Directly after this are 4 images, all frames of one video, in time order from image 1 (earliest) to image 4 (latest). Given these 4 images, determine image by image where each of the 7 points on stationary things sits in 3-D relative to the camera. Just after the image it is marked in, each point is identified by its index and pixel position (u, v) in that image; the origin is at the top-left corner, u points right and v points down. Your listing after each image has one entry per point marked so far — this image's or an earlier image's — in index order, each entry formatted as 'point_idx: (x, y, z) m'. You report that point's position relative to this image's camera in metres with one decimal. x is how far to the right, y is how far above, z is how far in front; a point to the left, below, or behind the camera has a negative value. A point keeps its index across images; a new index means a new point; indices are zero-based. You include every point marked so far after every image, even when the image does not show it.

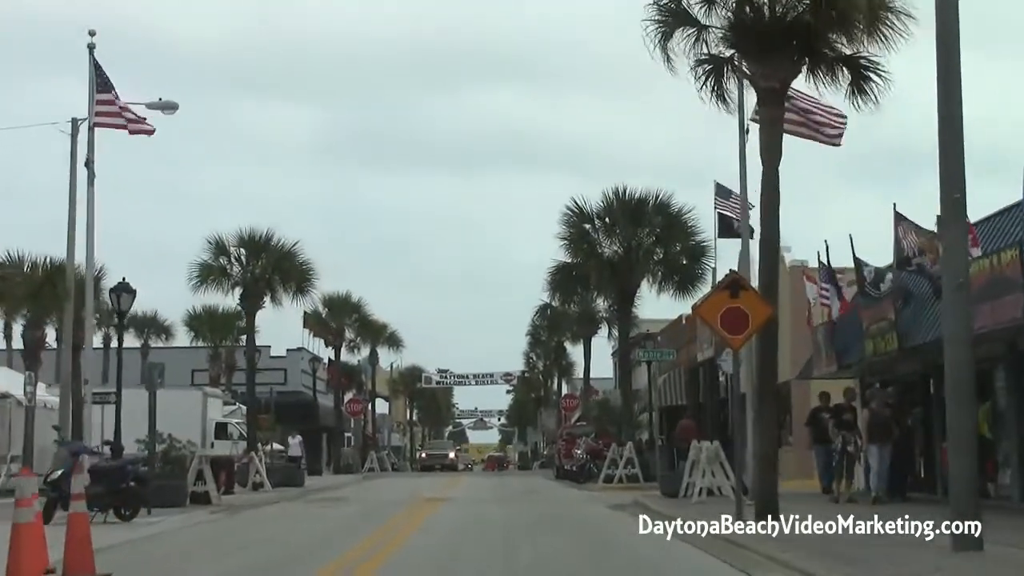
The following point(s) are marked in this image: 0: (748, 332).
0: (+2.4, -0.5, +17.3) m
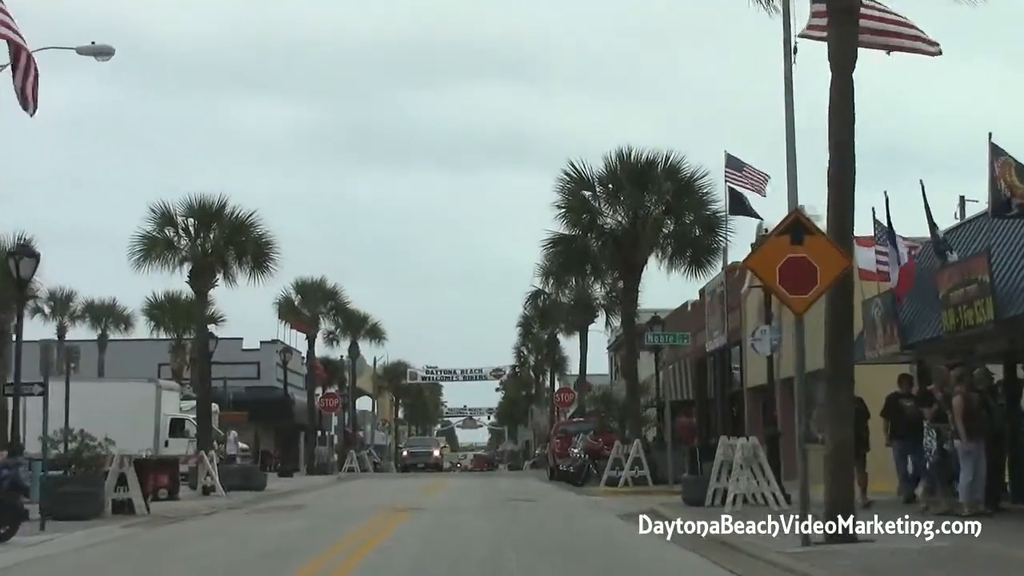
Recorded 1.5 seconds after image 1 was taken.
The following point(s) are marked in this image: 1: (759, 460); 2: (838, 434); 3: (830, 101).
0: (+2.3, 0.0, +12.9) m
1: (+2.7, -1.9, +18.8) m
2: (+2.5, -1.1, +13.1) m
3: (+2.7, +1.5, +14.1) m
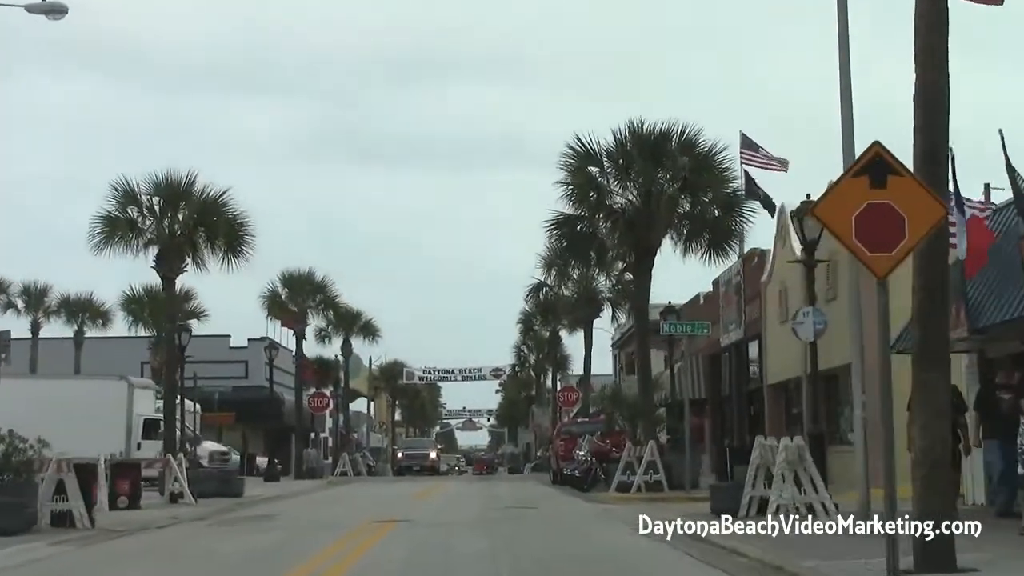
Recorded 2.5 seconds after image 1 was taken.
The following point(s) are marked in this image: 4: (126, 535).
0: (+2.3, +0.2, +10.0) m
1: (+2.7, -1.7, +16.0) m
2: (+2.5, -0.8, +10.2) m
3: (+2.7, +1.8, +11.3) m
4: (-4.2, -2.7, +18.5) m
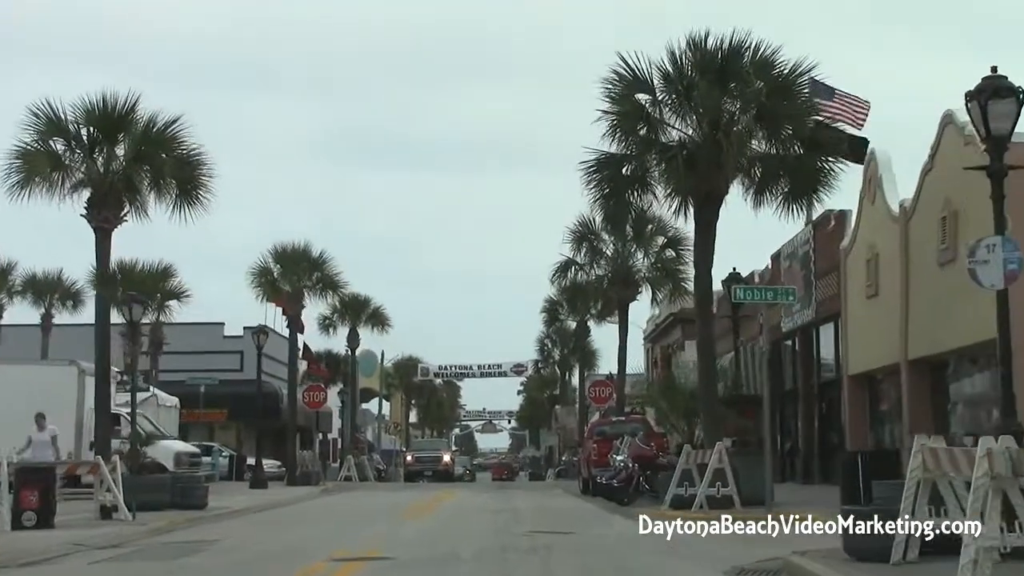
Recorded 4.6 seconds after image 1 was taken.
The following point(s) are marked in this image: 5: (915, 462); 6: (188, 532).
0: (+2.4, +0.8, +4.1) m
1: (+2.9, -1.1, +10.0) m
2: (+2.6, -0.3, +4.3) m
3: (+2.8, +2.3, +5.3) m
4: (-4.0, -2.1, +12.7) m
5: (+2.6, -1.1, +10.9) m
6: (-3.7, -2.8, +19.5) m
